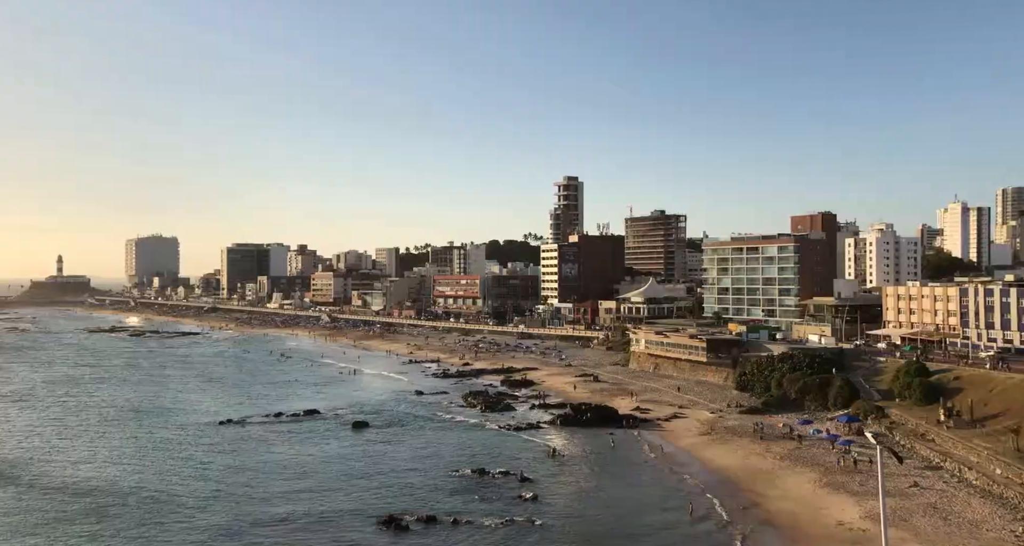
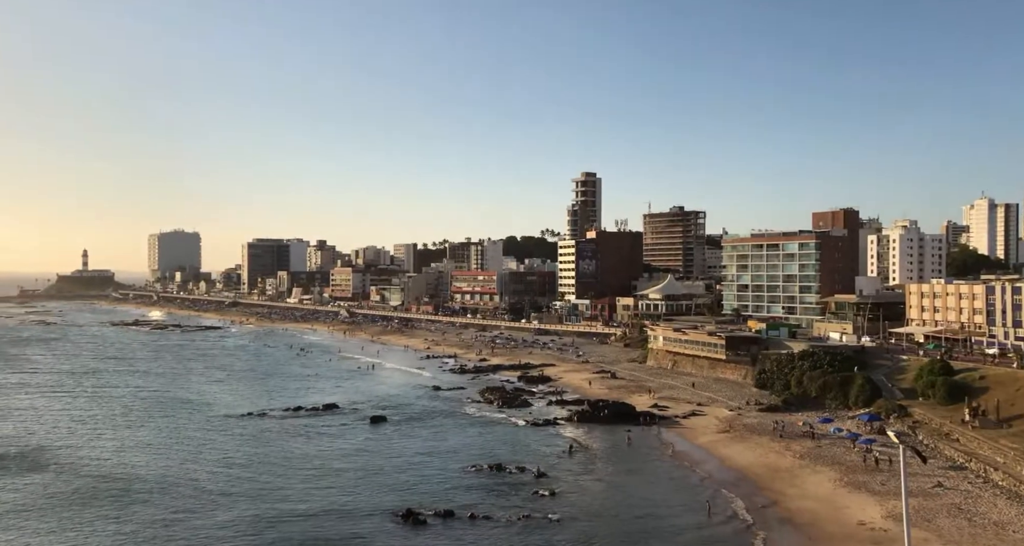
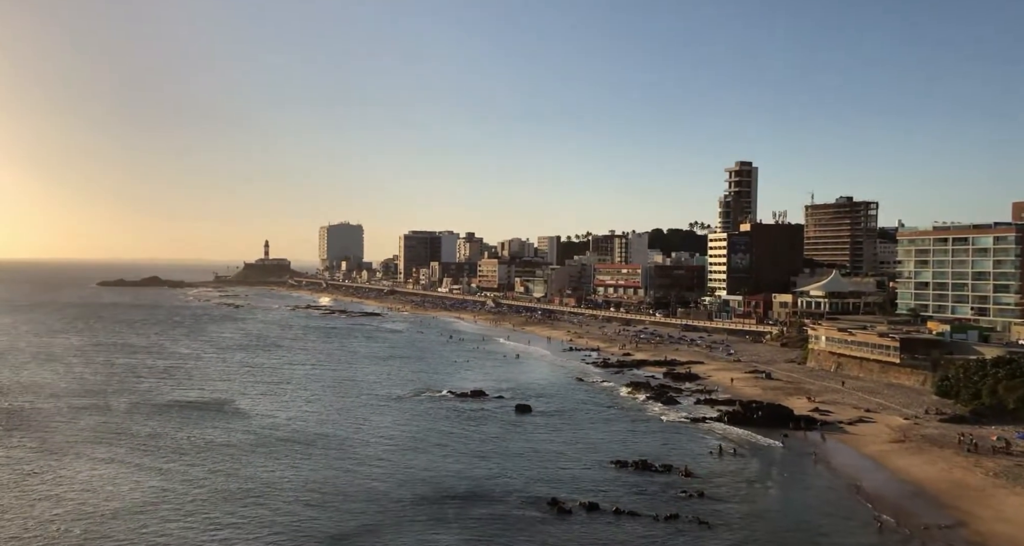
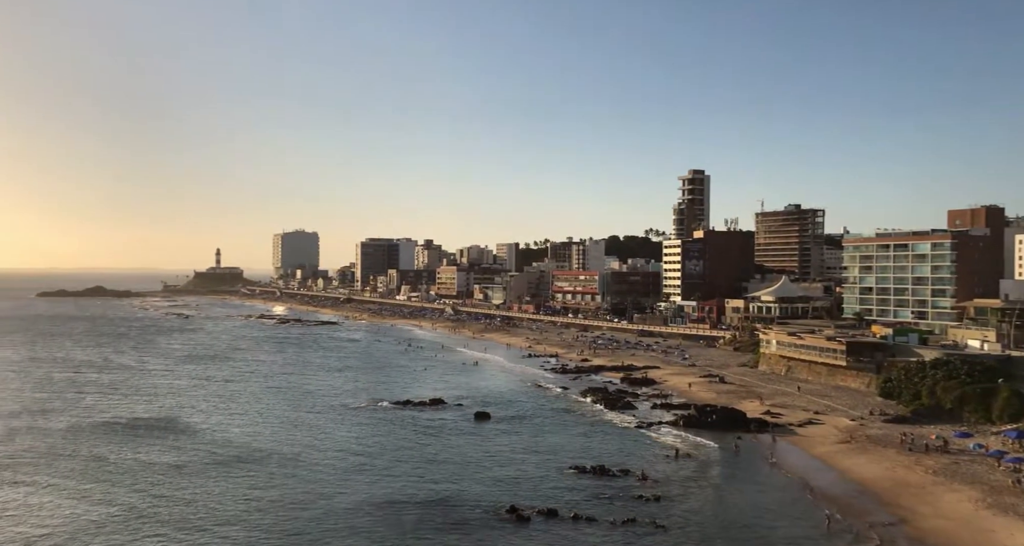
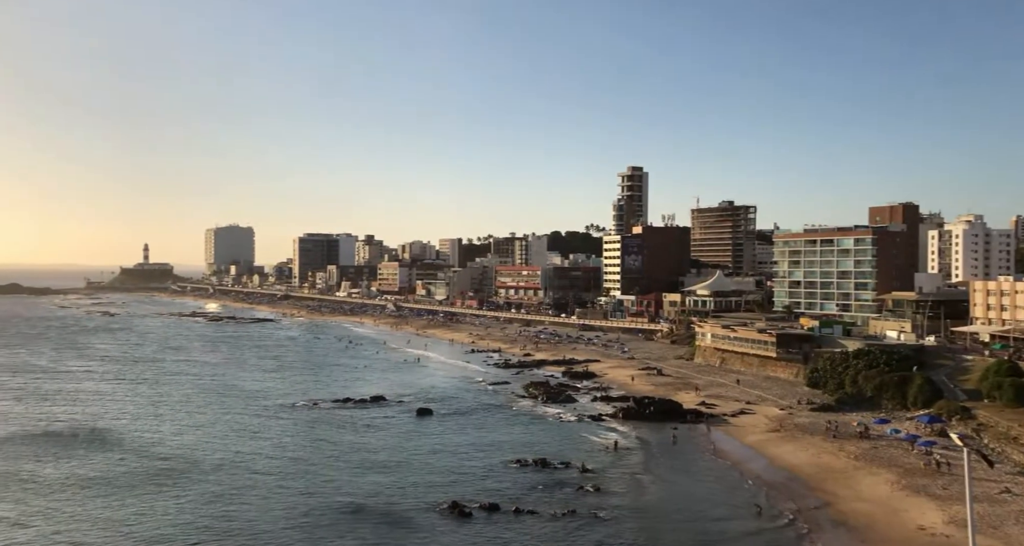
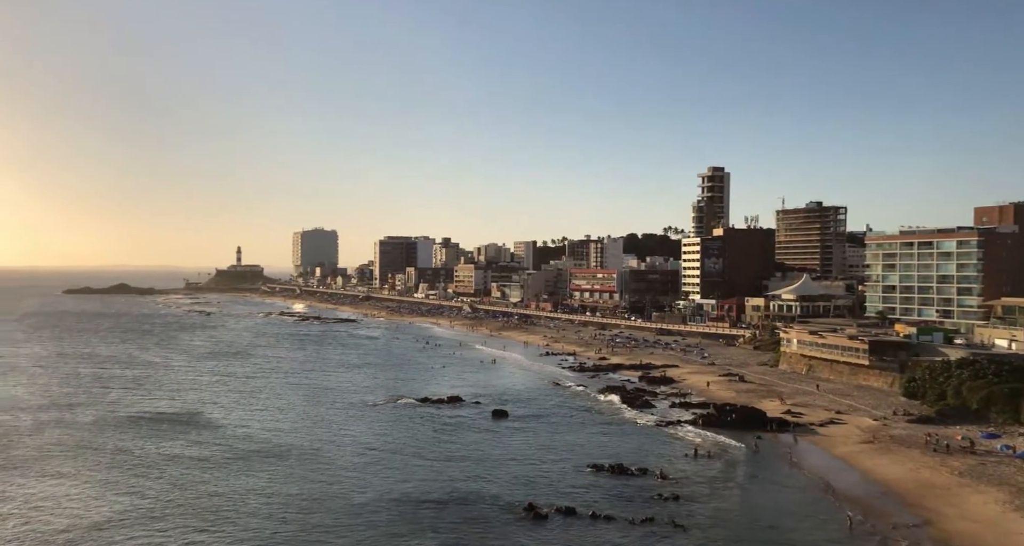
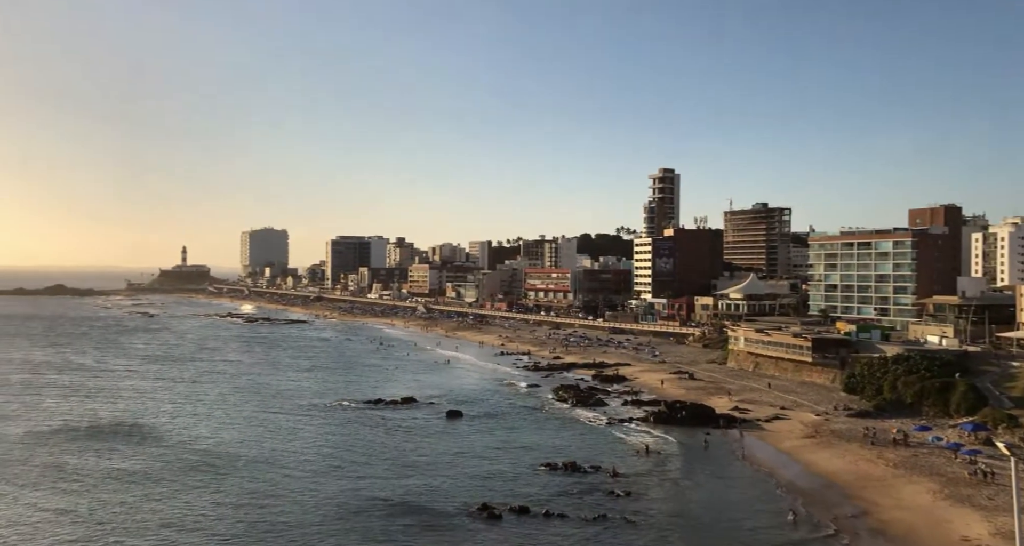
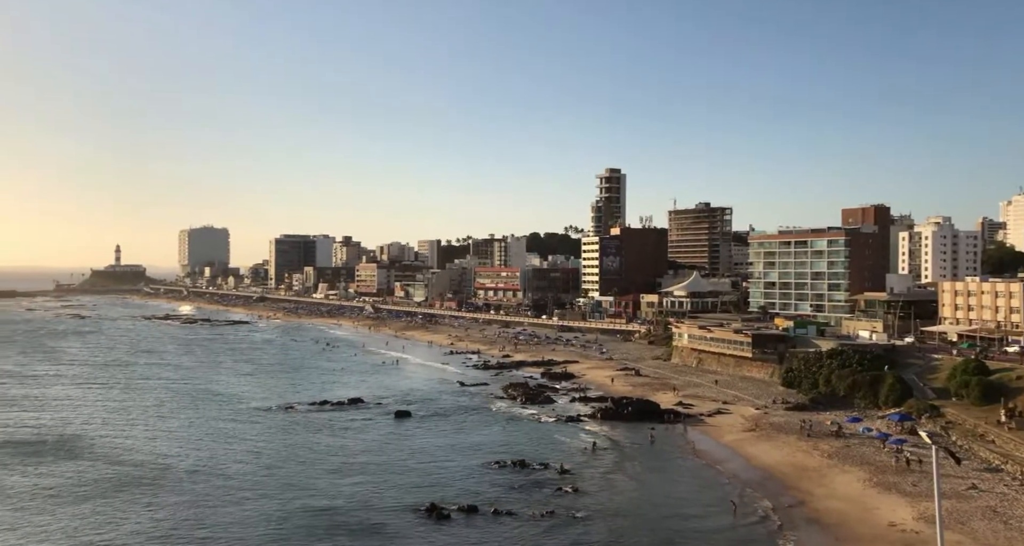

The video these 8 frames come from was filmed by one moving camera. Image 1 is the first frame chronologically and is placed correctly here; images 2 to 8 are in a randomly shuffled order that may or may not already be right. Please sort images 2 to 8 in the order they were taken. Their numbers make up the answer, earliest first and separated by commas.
2, 8, 5, 7, 4, 6, 3
